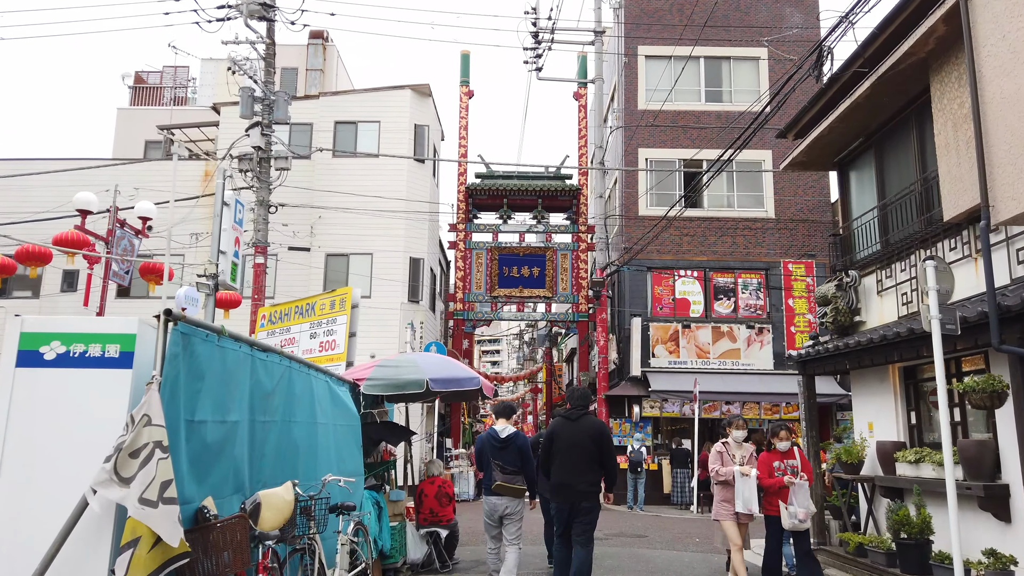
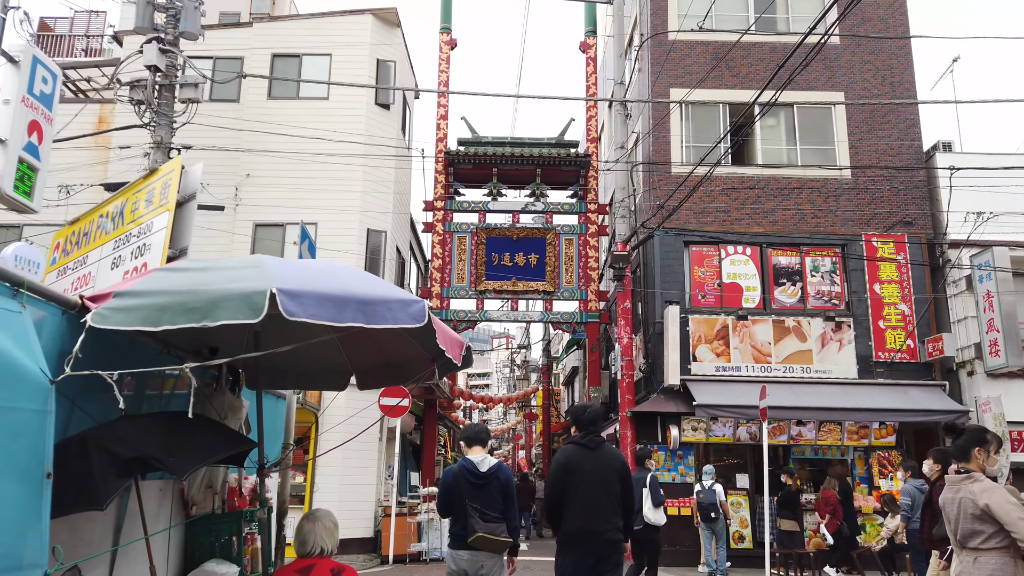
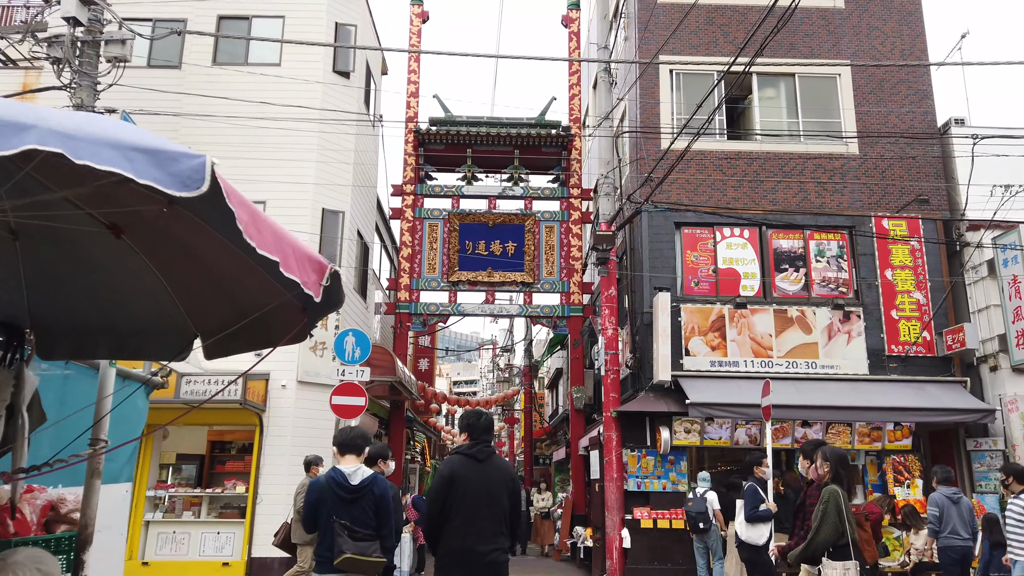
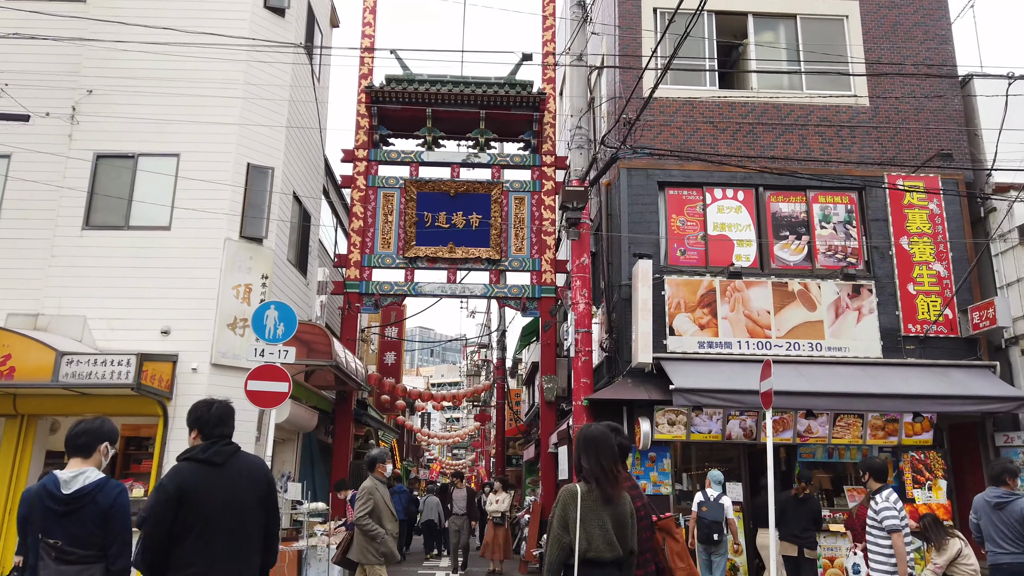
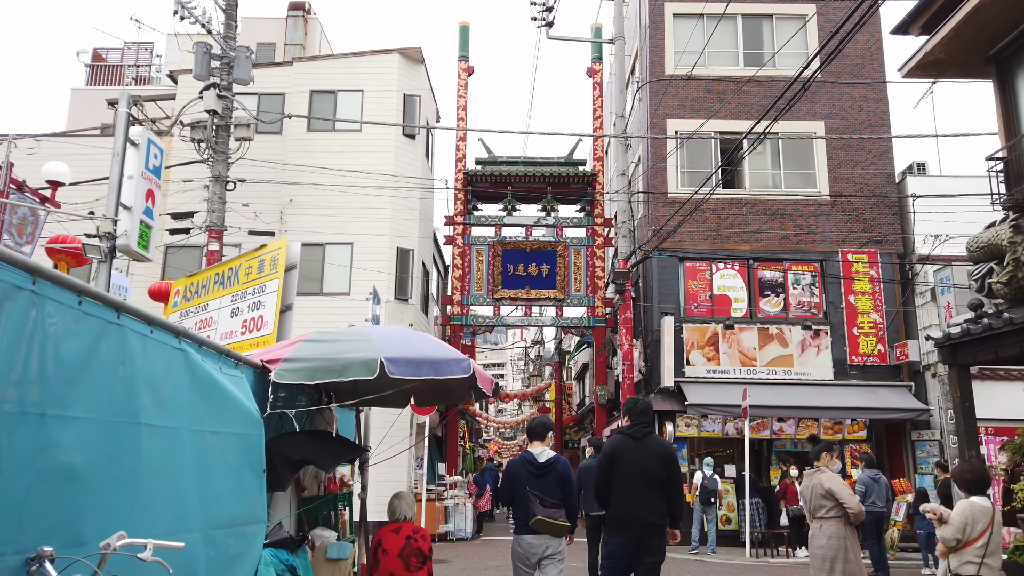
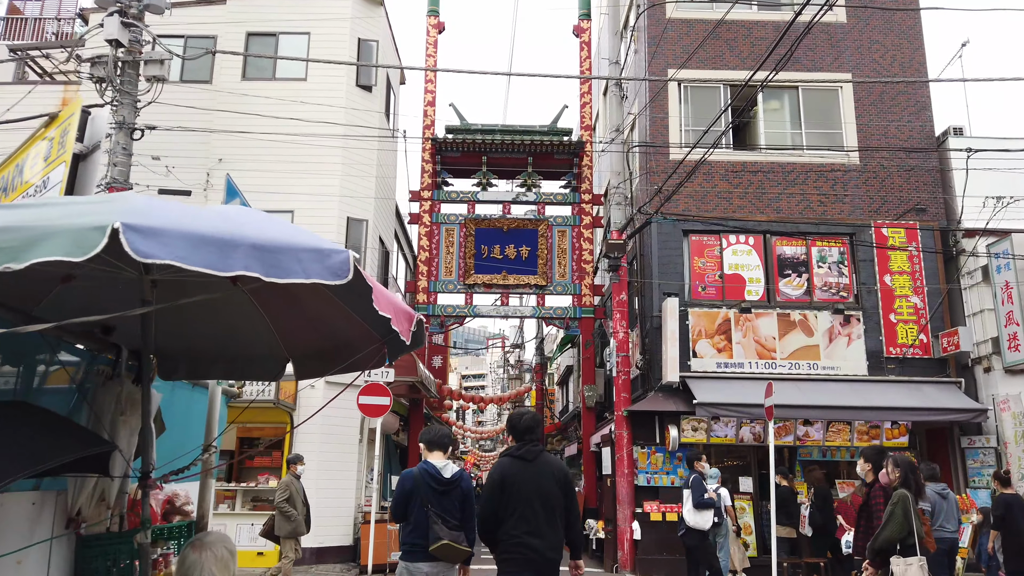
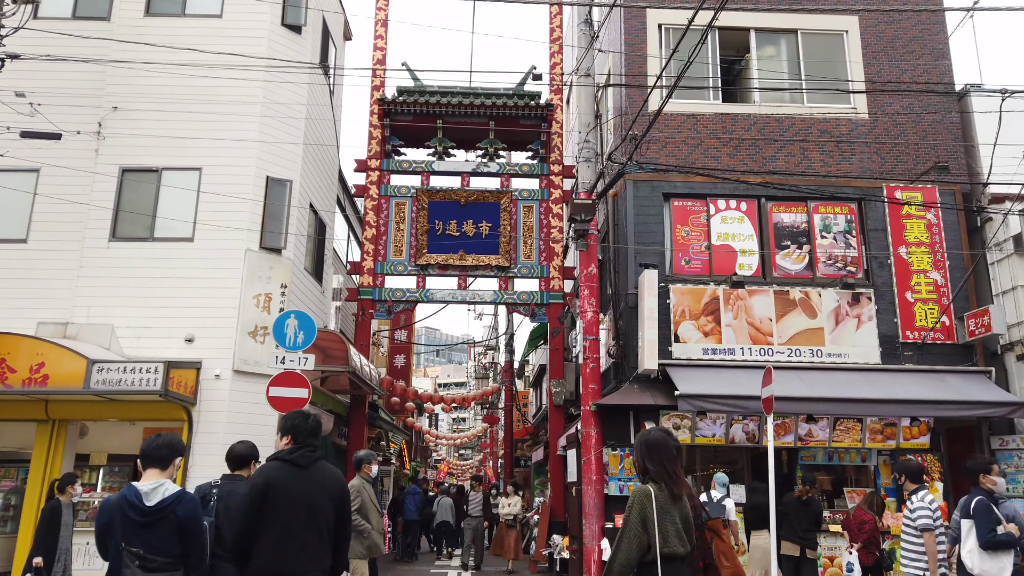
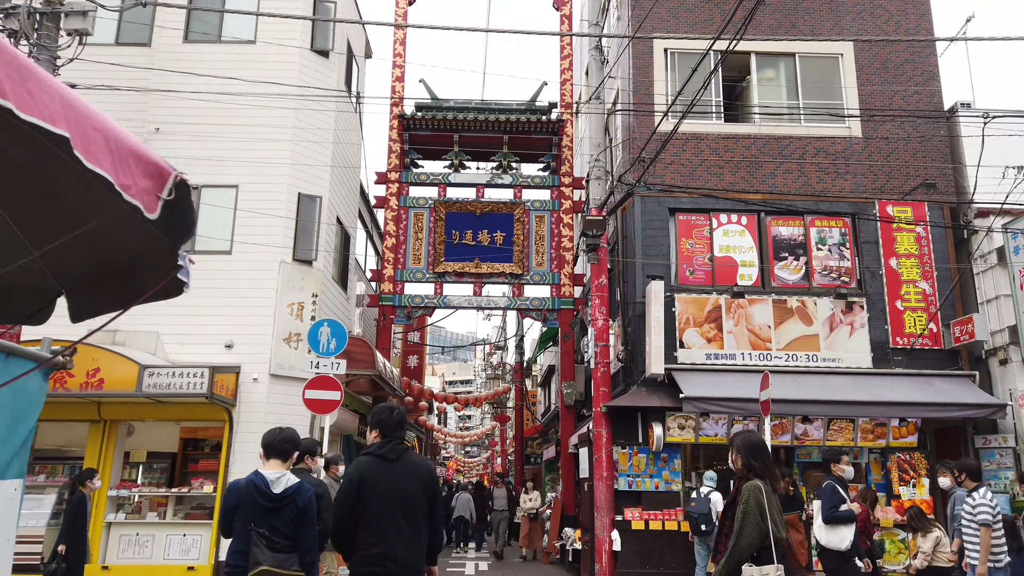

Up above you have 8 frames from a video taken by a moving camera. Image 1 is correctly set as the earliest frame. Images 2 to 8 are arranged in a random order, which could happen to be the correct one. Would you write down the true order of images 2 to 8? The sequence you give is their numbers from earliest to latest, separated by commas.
5, 2, 6, 3, 8, 7, 4
